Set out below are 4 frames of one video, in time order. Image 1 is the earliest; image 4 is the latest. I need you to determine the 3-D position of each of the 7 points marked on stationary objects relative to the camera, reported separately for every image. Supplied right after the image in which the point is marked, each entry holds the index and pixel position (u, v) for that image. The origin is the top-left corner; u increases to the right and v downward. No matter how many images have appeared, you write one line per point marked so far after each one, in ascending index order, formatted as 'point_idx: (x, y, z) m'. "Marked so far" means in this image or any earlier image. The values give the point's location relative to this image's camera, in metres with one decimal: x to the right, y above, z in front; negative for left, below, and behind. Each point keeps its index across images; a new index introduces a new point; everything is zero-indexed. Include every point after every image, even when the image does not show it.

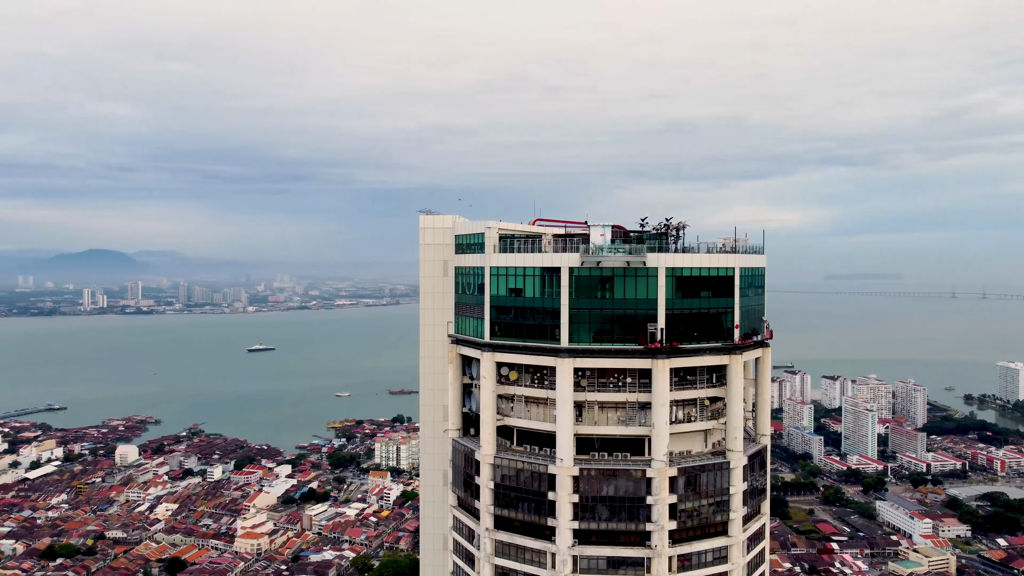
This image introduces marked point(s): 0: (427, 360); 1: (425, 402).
0: (-2.0, -1.7, +18.6) m
1: (-2.0, -2.6, +18.7) m
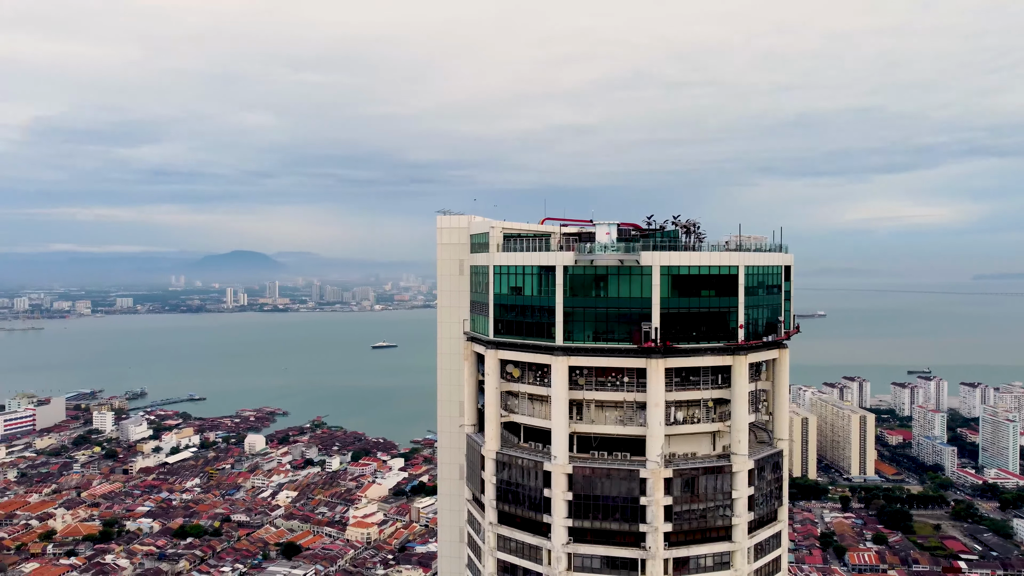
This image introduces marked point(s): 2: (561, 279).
0: (-1.6, -1.6, +19.1) m
1: (-1.6, -2.6, +19.2) m
2: (+1.0, +0.2, +16.0) m
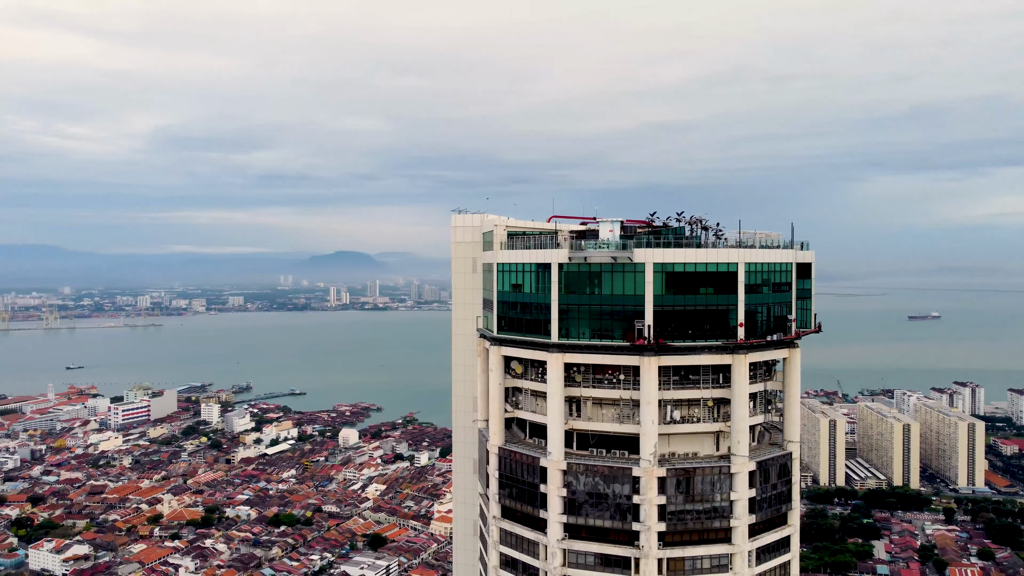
0: (-1.3, -1.6, +19.5) m
1: (-1.3, -2.5, +19.6) m
2: (+0.9, +0.2, +16.1) m
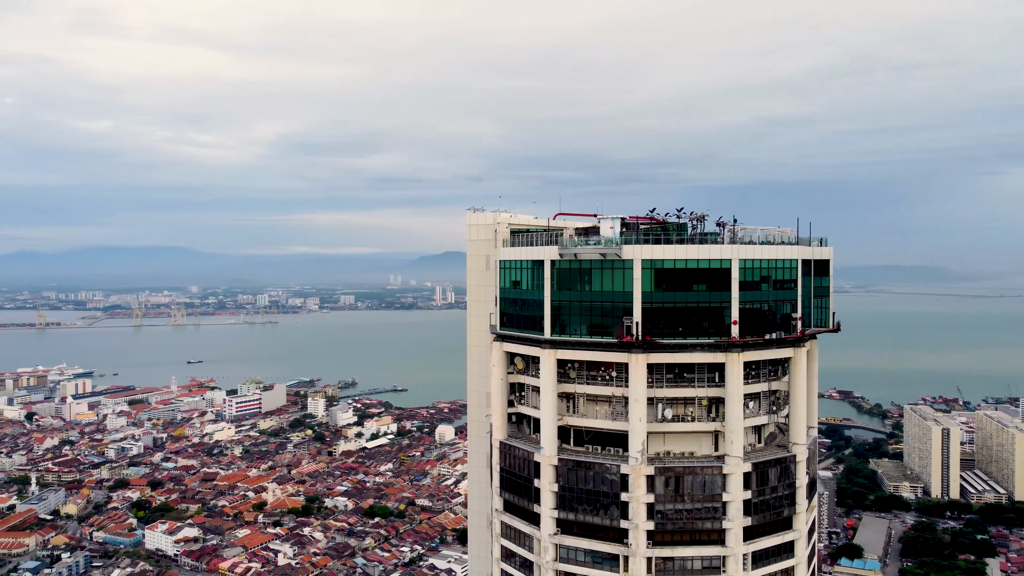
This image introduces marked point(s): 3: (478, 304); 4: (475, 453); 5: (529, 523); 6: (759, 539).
0: (-1.0, -1.5, +19.9) m
1: (-1.0, -2.5, +20.0) m
2: (+0.8, +0.3, +16.2) m
3: (-0.8, -0.4, +19.7) m
4: (-0.9, -4.1, +20.0) m
5: (+0.4, -4.9, +16.9) m
6: (+4.9, -4.9, +15.8) m
